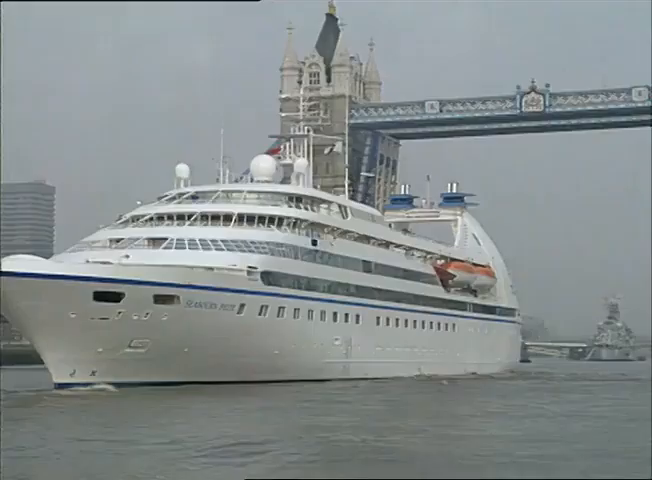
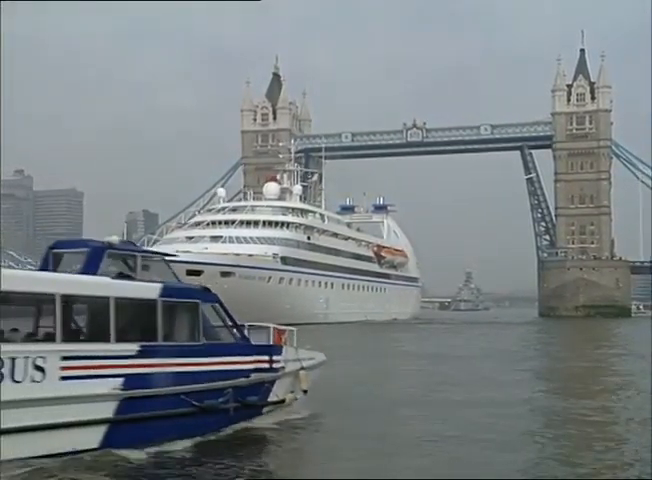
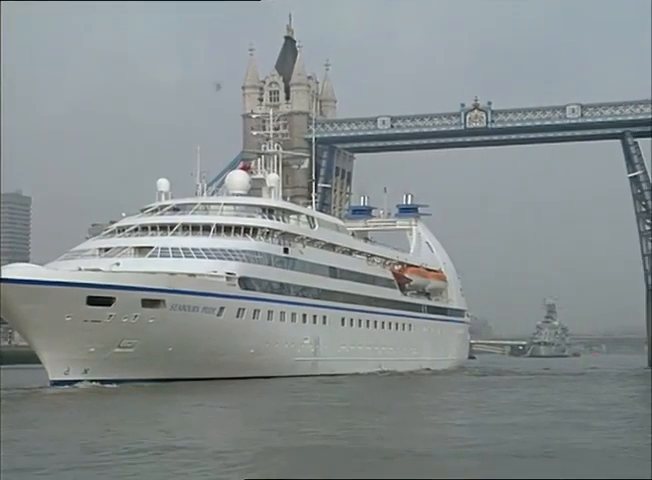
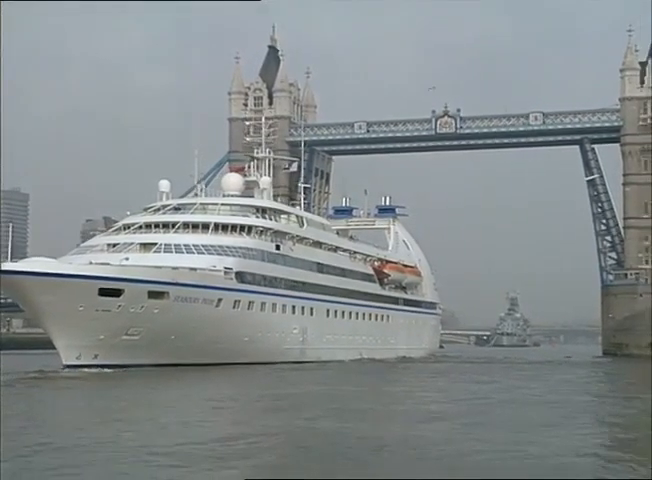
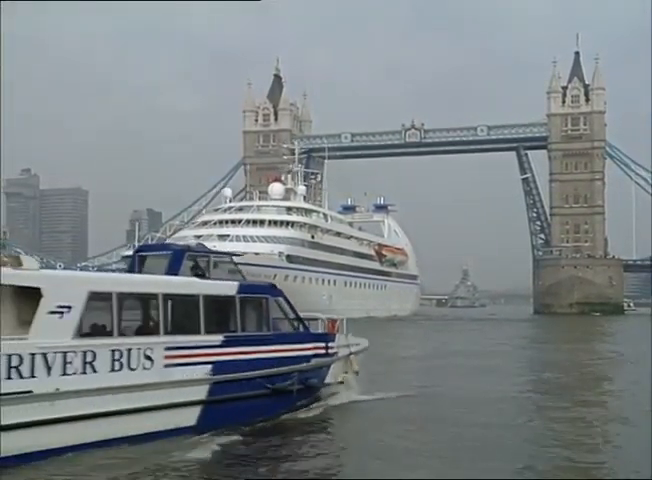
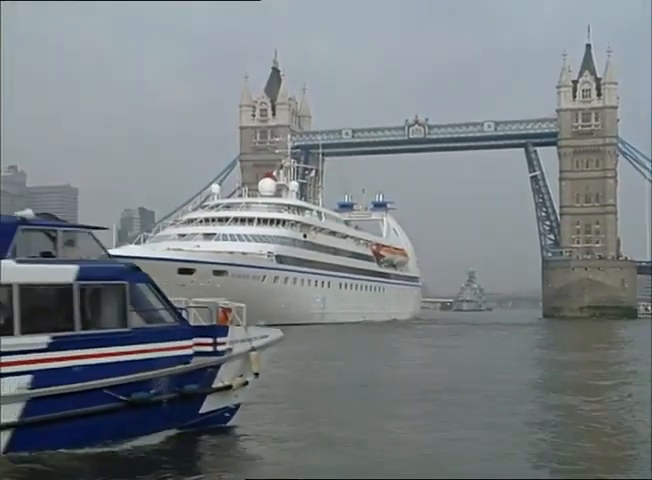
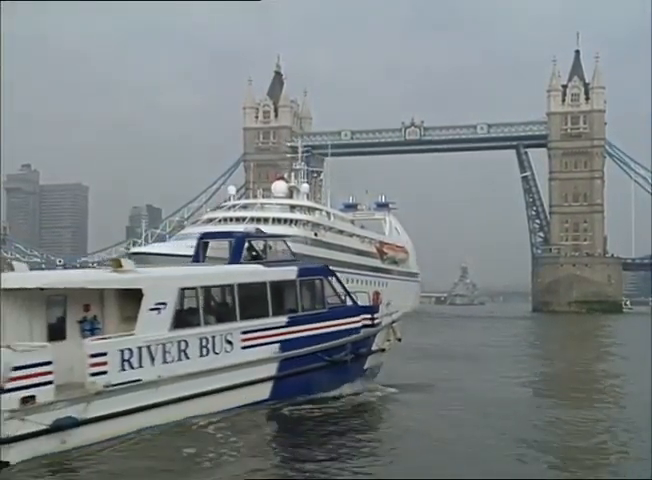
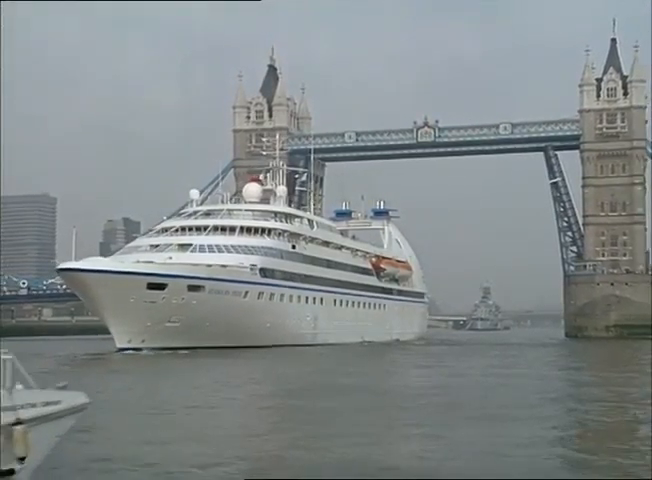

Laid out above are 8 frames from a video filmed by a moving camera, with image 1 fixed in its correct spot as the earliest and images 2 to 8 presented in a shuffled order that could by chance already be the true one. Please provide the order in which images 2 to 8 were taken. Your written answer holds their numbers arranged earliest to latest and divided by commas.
3, 4, 8, 6, 2, 5, 7
